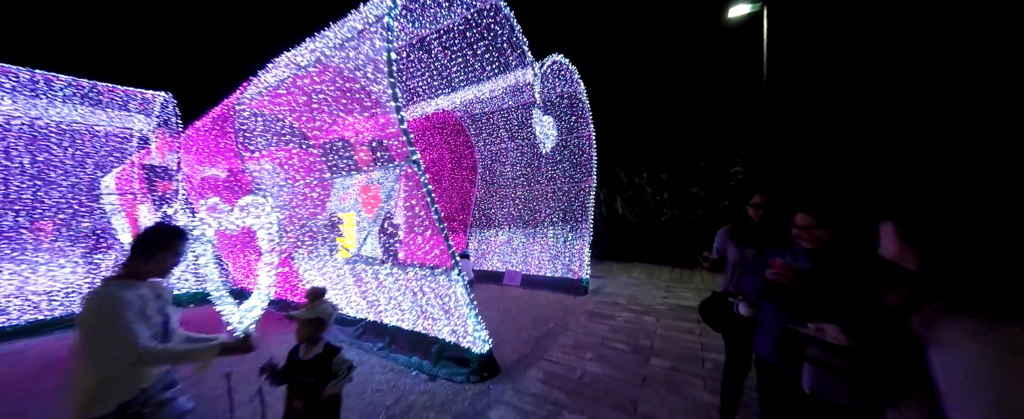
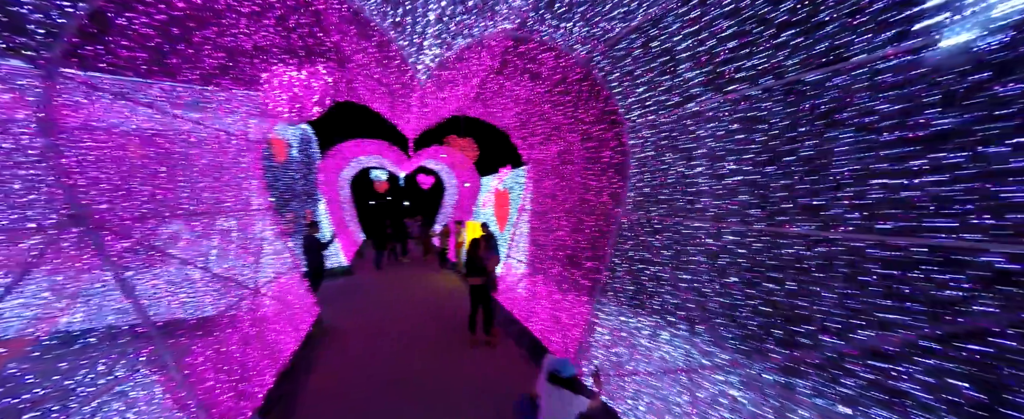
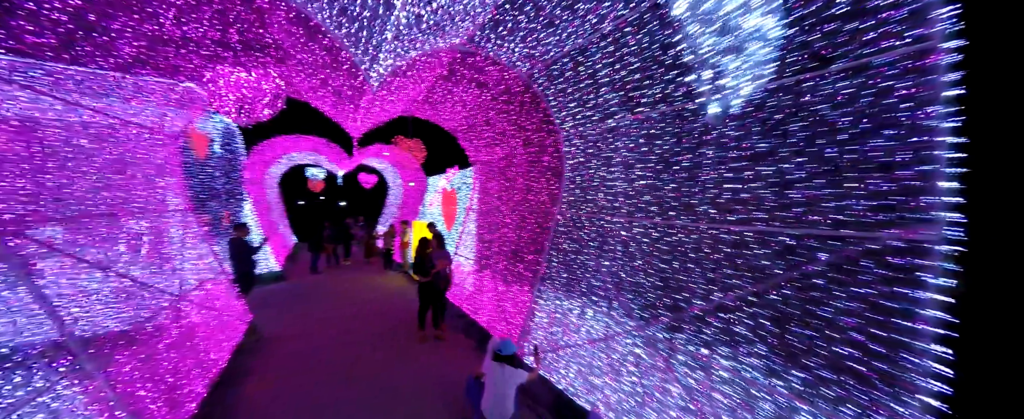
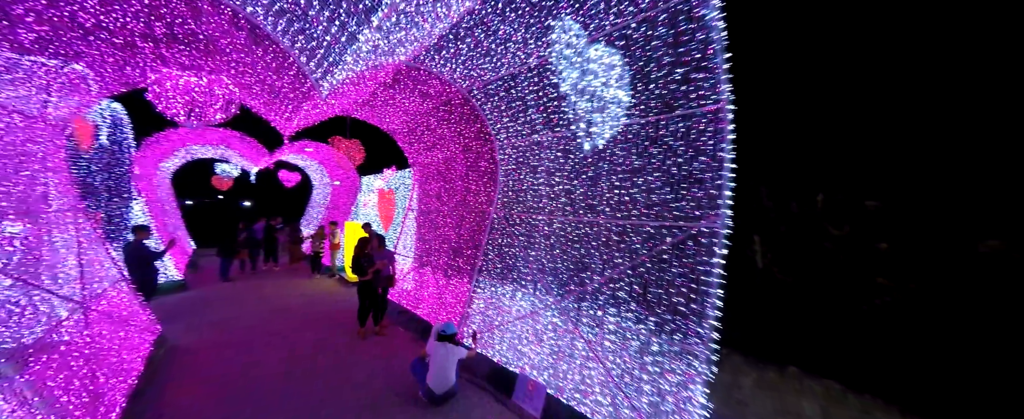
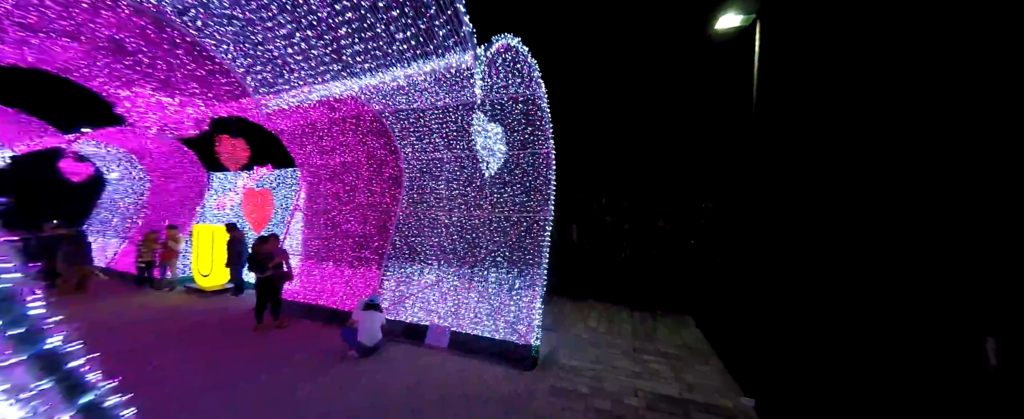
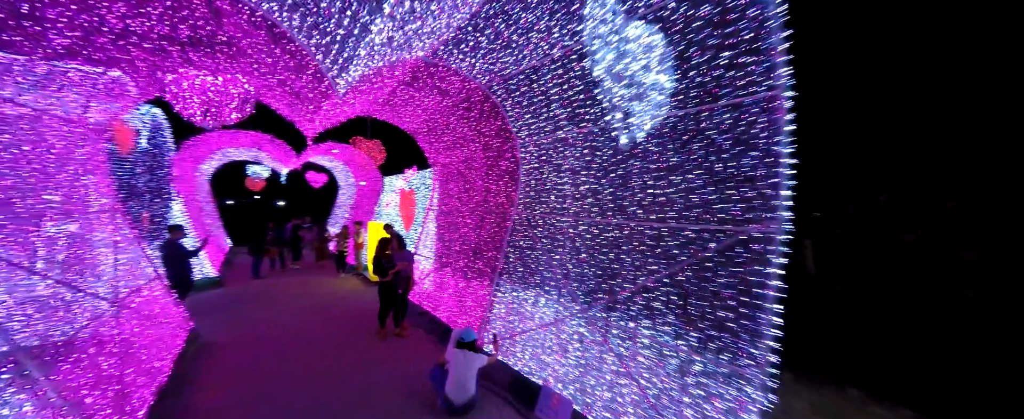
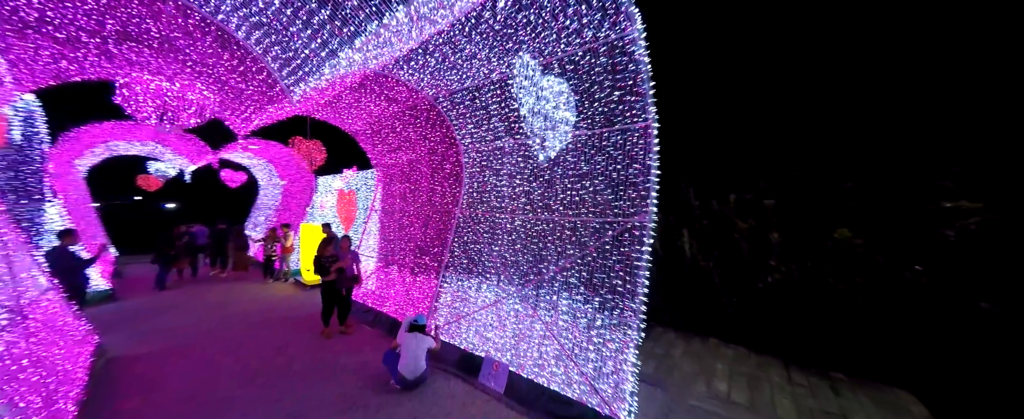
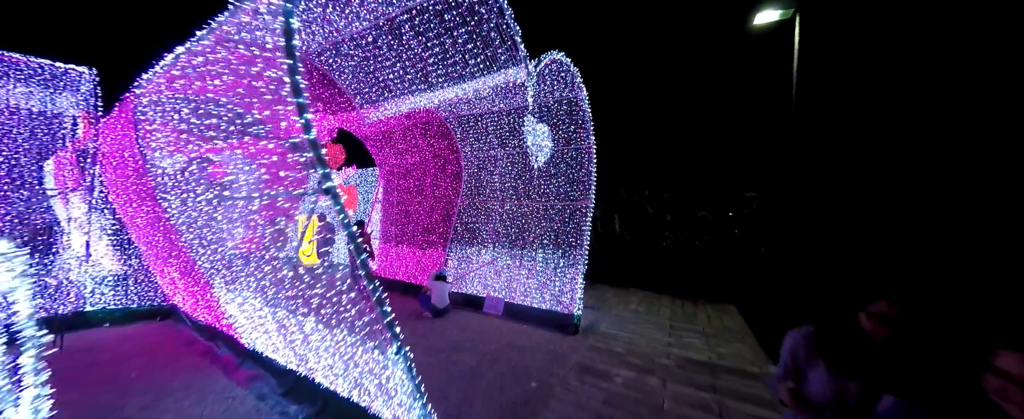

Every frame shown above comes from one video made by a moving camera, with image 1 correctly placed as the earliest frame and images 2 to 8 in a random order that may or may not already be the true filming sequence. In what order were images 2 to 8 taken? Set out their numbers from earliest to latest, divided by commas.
8, 5, 7, 4, 6, 3, 2
